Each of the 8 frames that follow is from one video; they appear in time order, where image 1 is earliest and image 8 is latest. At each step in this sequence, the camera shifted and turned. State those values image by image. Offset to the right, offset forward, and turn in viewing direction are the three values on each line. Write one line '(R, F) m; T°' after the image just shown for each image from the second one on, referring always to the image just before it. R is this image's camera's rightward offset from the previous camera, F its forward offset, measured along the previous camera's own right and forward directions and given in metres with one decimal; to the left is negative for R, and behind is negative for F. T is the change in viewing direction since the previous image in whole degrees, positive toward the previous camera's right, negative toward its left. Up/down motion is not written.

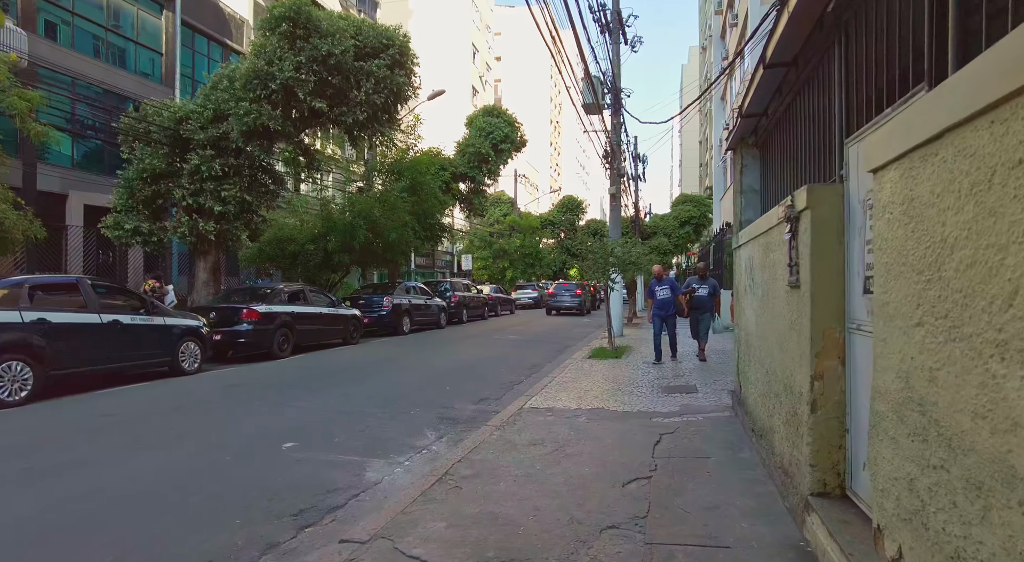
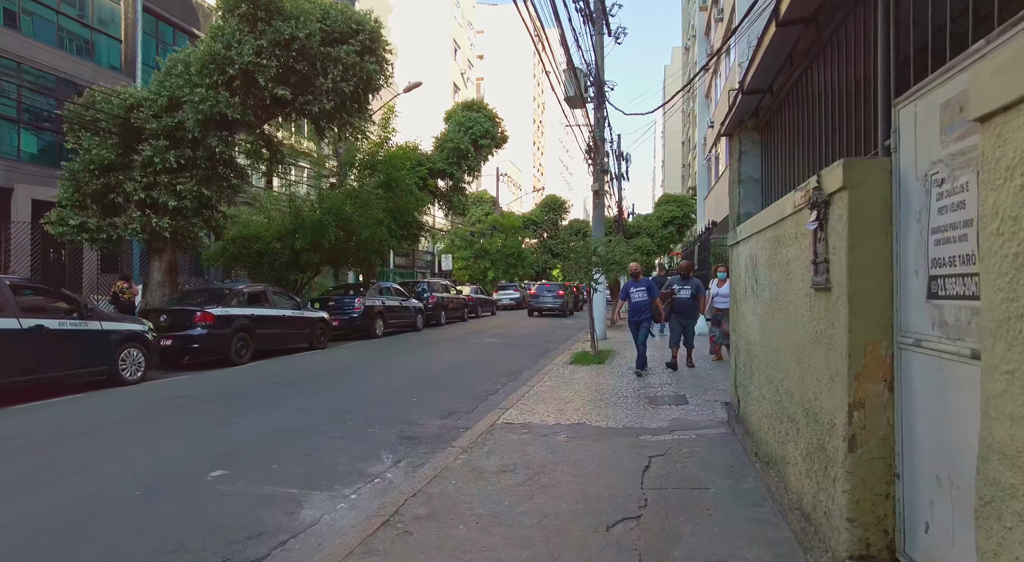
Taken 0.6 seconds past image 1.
(+0.1, +0.7) m; +2°
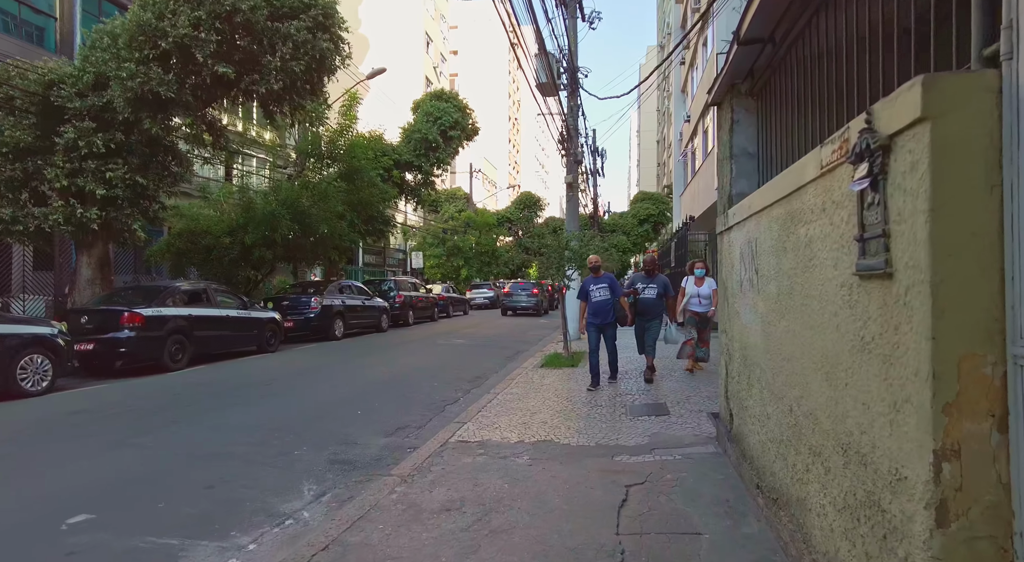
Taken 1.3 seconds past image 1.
(+0.2, +0.9) m; +2°
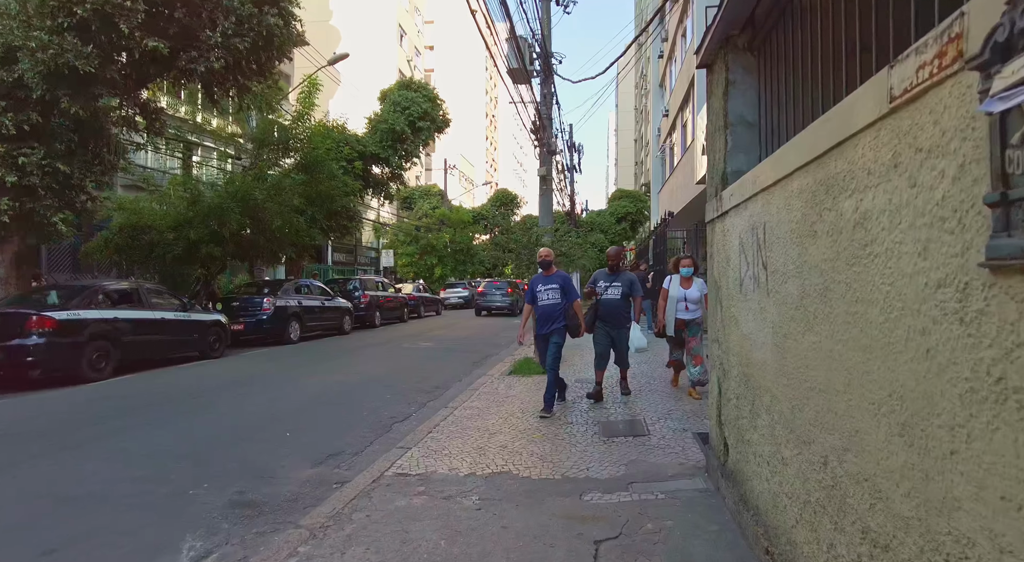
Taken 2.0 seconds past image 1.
(+0.2, +0.9) m; +2°
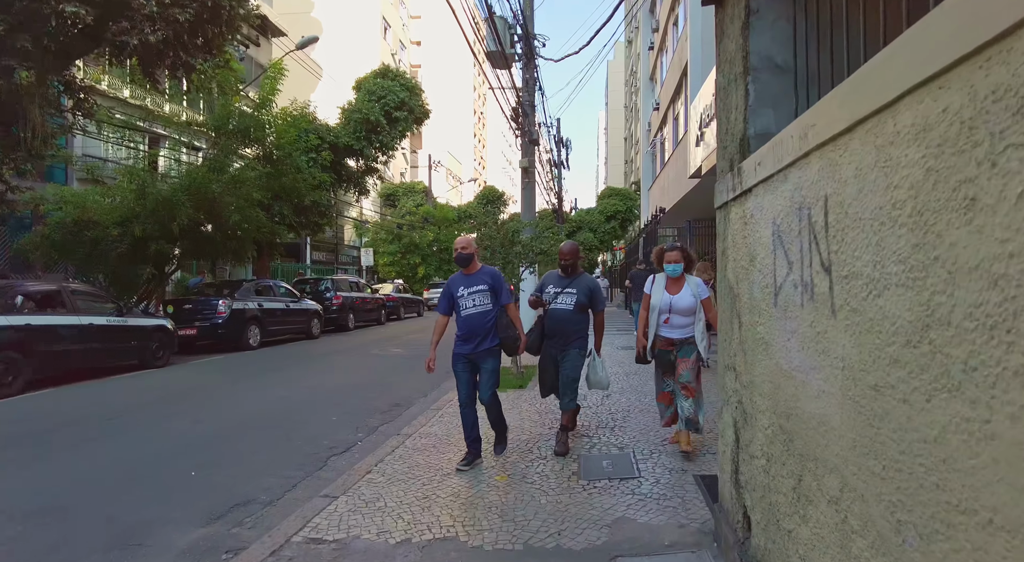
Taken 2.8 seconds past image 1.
(+0.2, +1.1) m; +1°
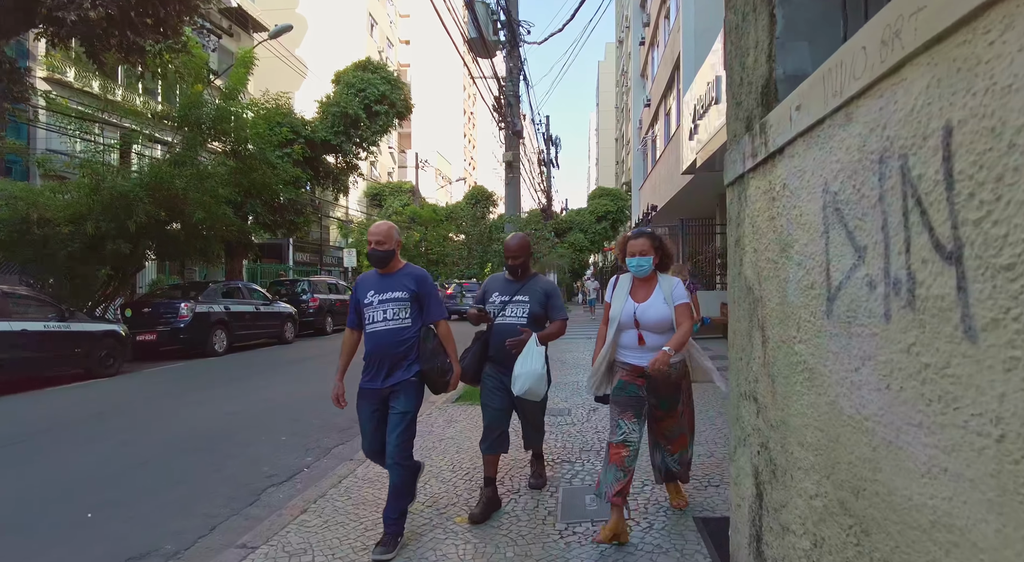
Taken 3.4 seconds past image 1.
(+0.2, +0.8) m; +1°
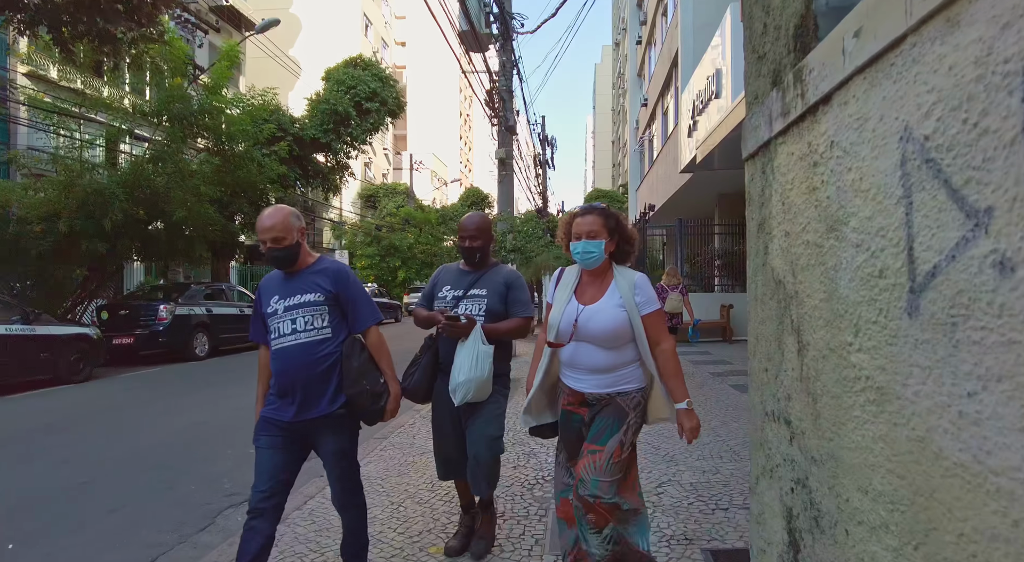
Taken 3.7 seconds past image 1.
(+0.1, +0.5) m; 0°
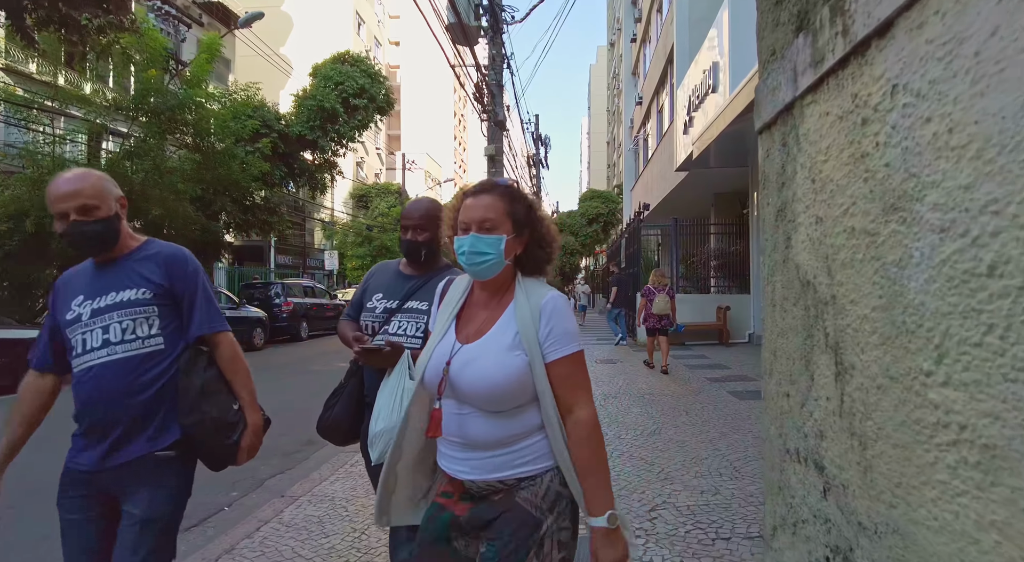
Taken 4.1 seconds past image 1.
(+0.1, +0.4) m; 0°
